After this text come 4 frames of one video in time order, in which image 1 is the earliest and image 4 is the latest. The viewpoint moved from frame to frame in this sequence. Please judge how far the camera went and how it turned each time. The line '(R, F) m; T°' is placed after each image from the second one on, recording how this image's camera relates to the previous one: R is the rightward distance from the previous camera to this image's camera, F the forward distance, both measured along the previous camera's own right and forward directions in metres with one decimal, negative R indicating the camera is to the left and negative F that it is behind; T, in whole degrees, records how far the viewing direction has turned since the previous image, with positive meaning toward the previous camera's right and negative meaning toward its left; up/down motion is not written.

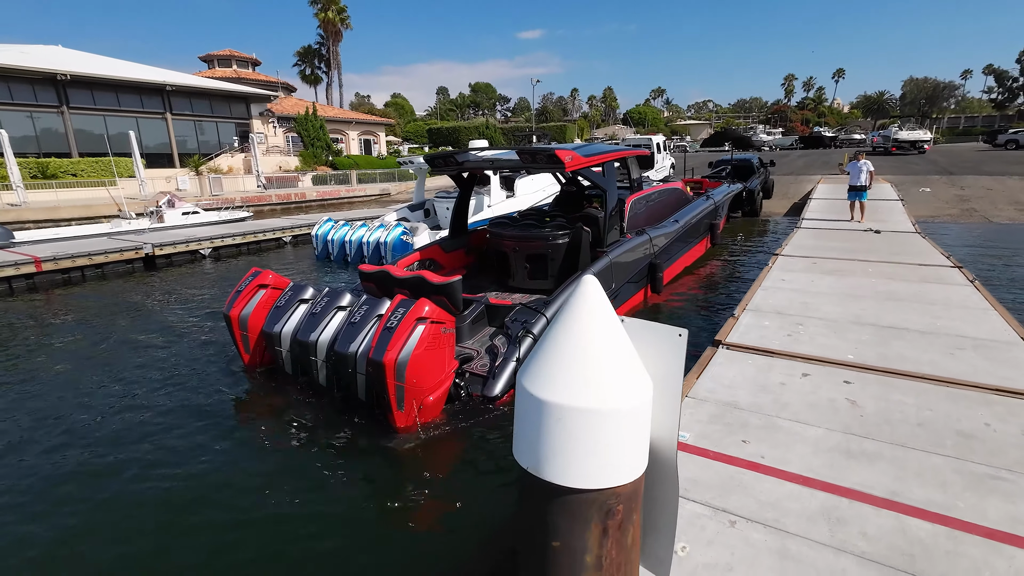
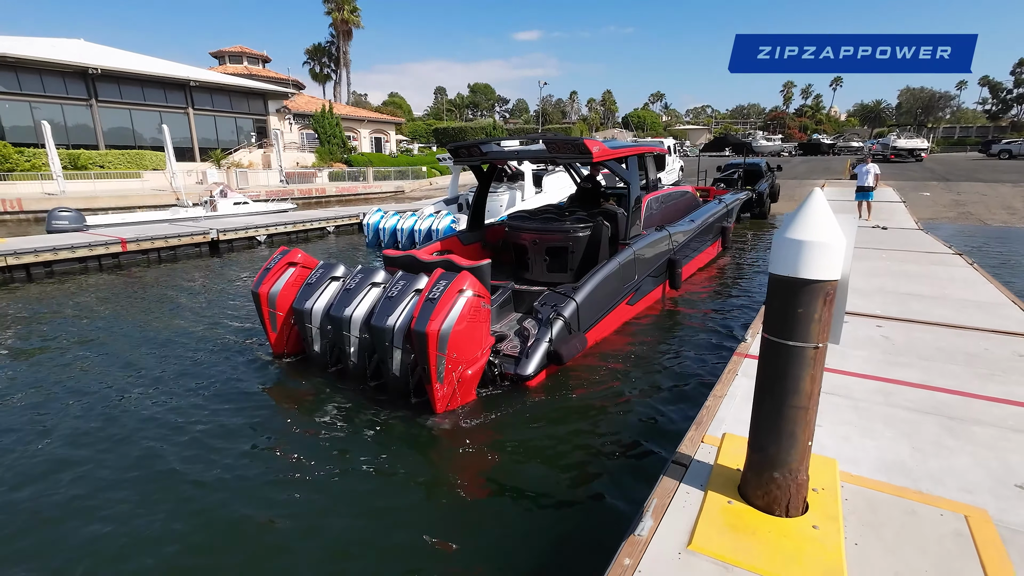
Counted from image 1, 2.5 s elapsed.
(-0.9, -1.0) m; 0°
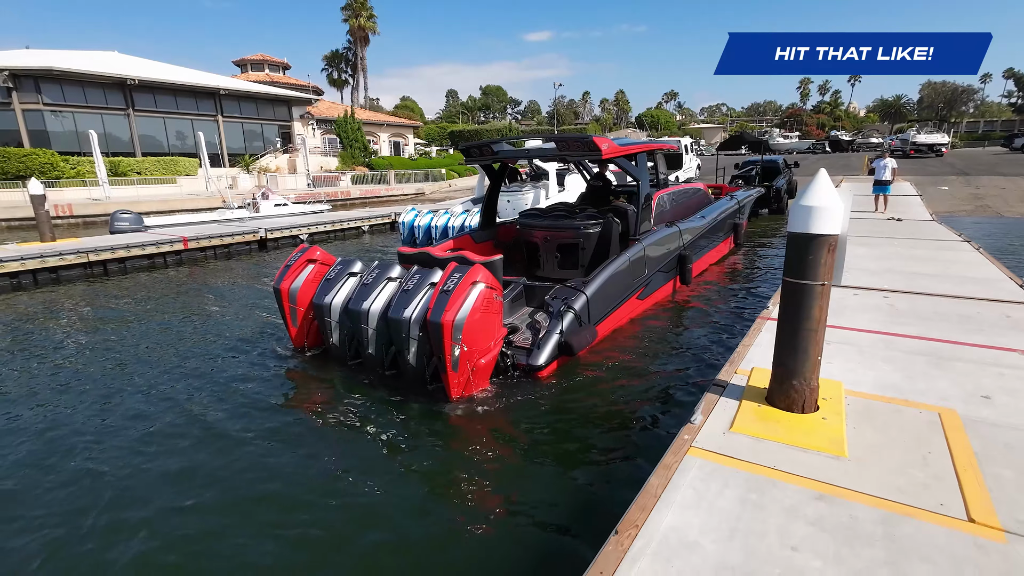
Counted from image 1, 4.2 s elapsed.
(-0.3, -0.7) m; -2°
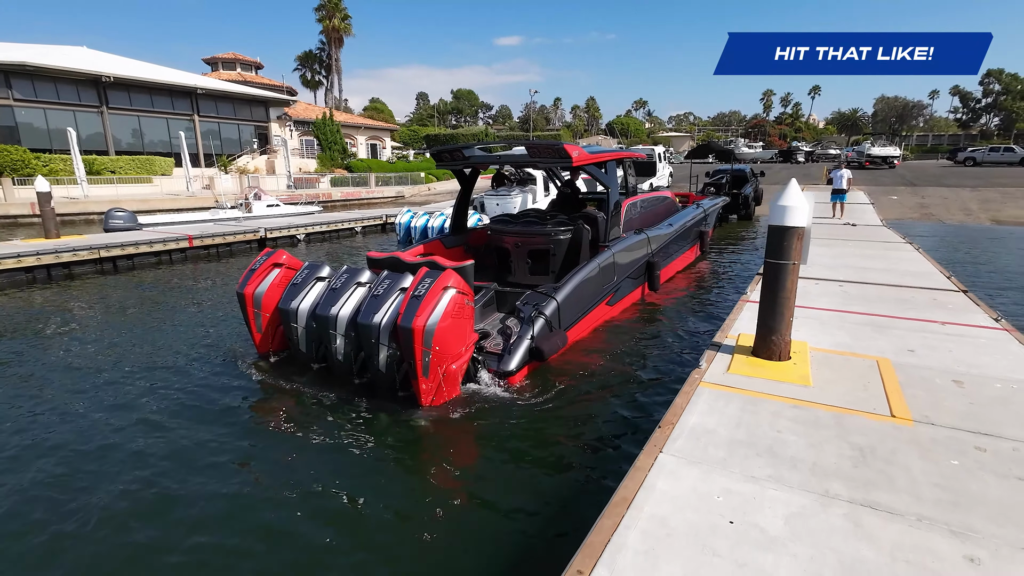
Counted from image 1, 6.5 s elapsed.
(-0.5, -0.8) m; +3°
